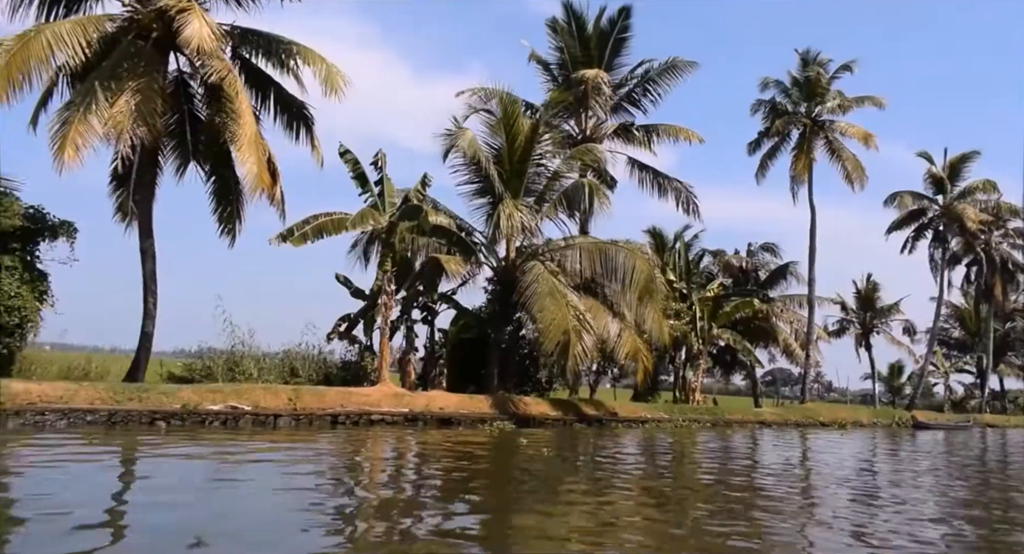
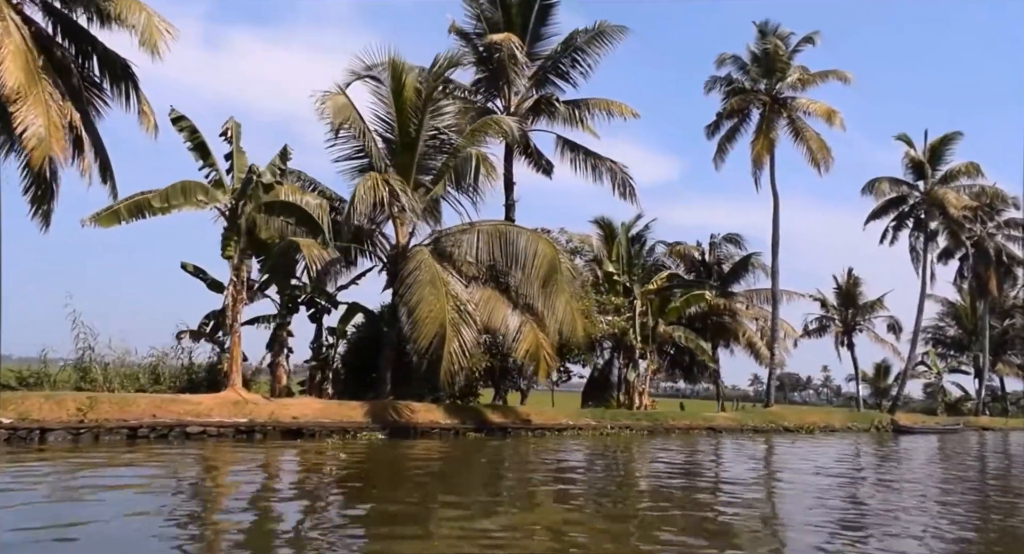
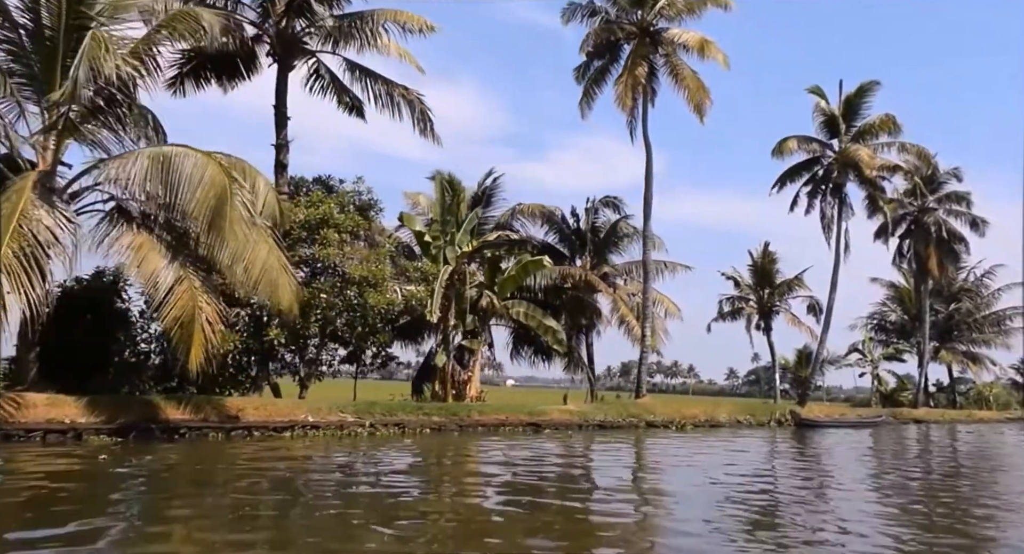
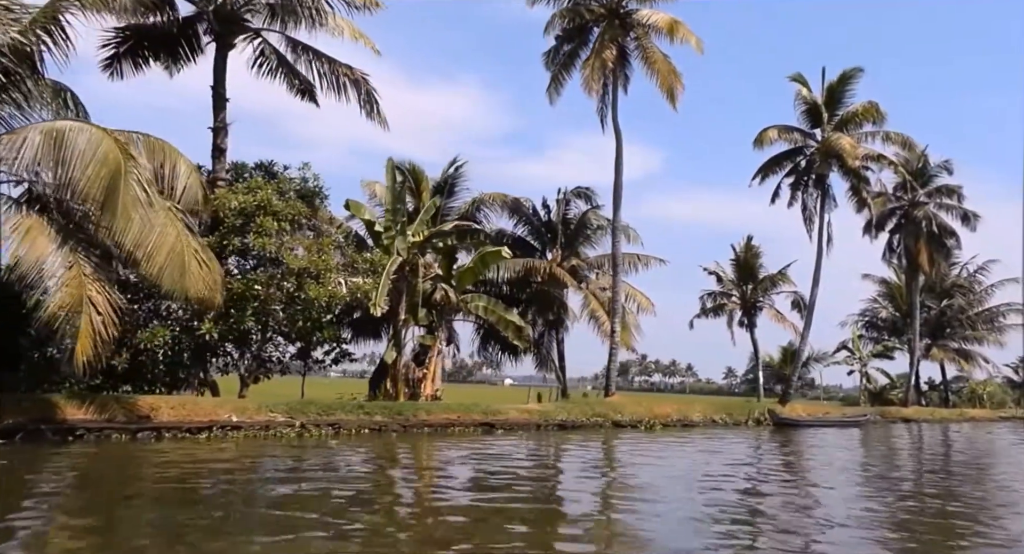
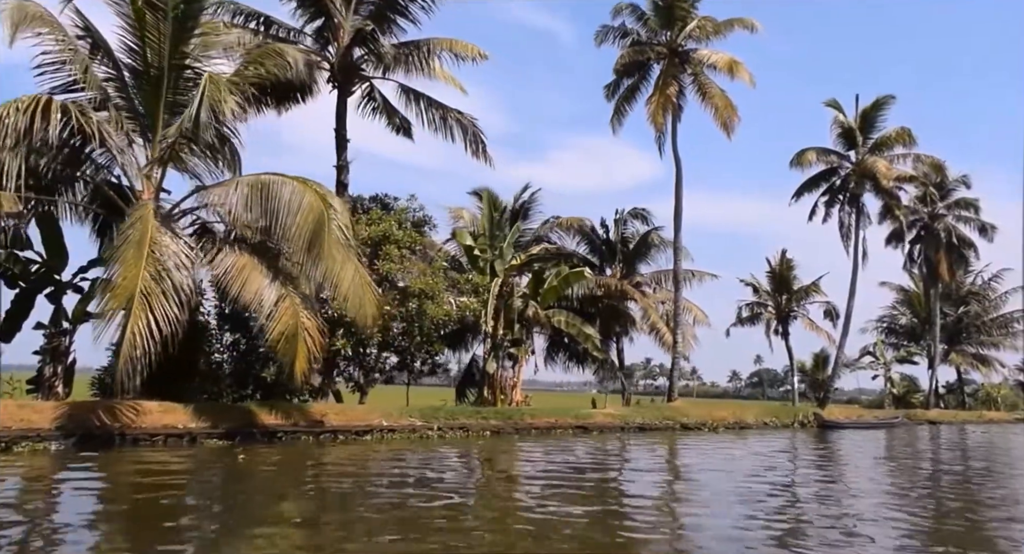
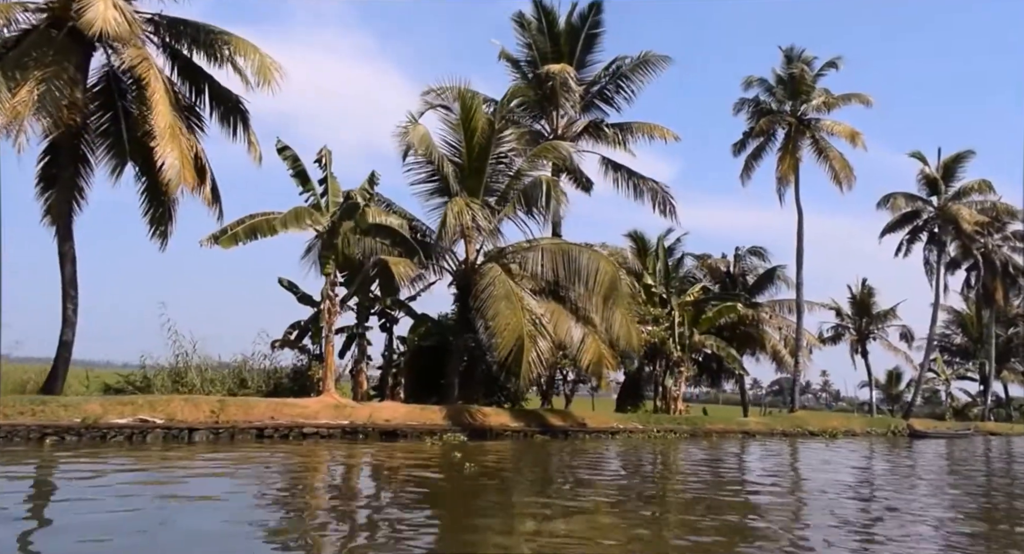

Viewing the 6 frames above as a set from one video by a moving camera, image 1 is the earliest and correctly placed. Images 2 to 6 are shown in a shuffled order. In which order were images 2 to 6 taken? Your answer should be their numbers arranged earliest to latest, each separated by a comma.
6, 2, 5, 3, 4
